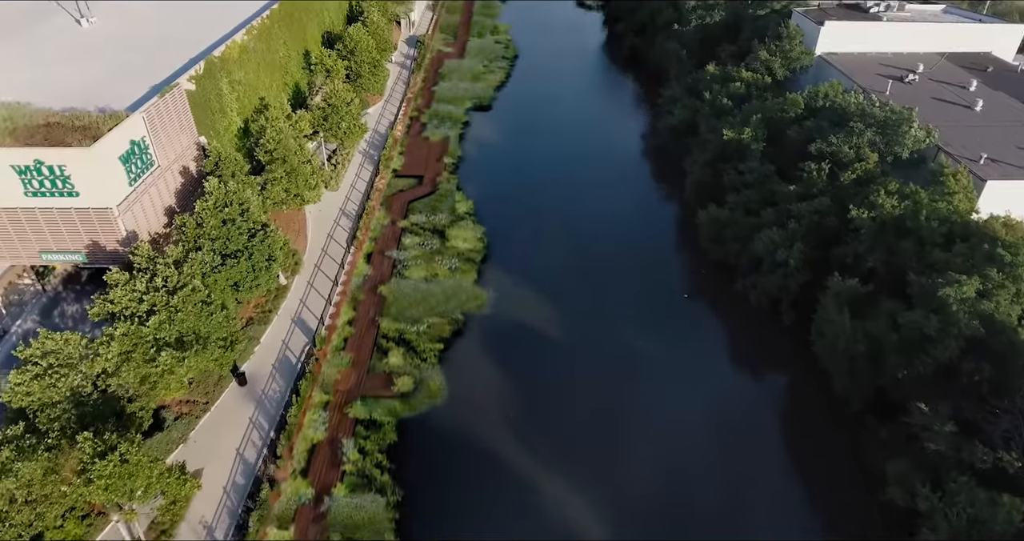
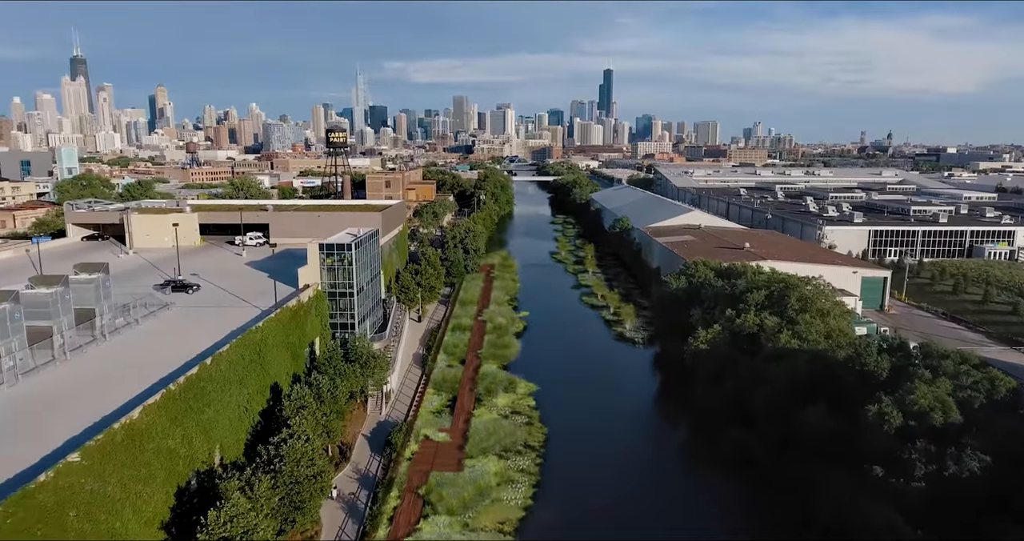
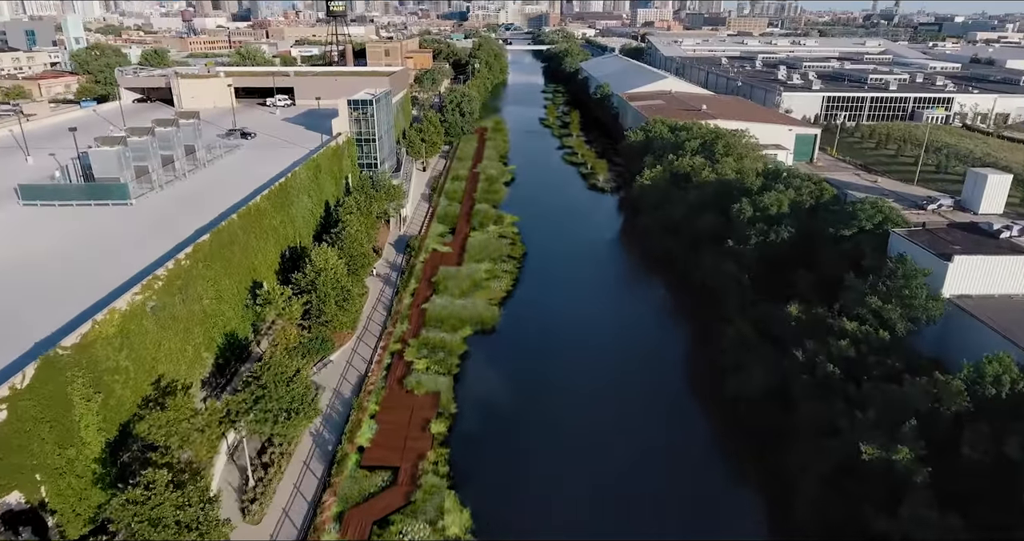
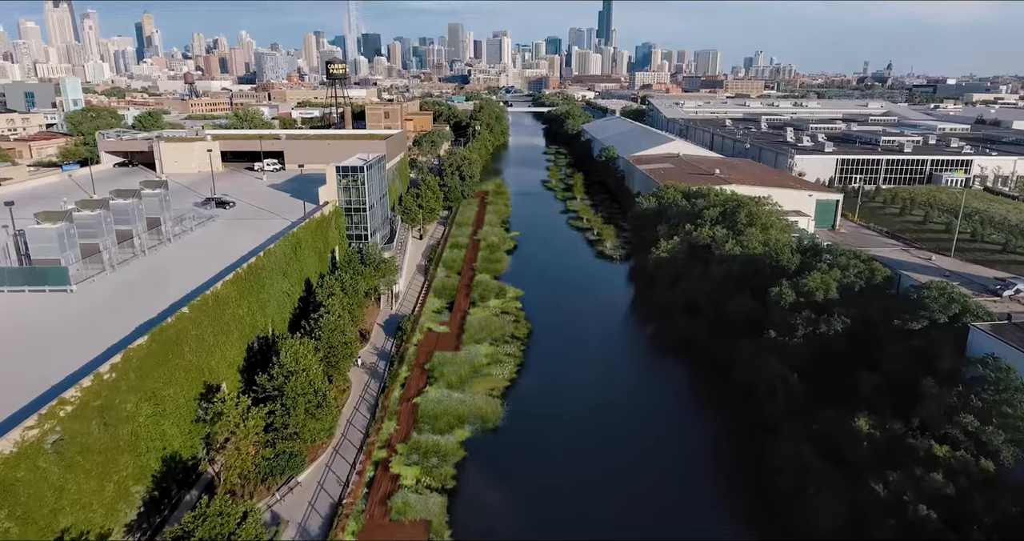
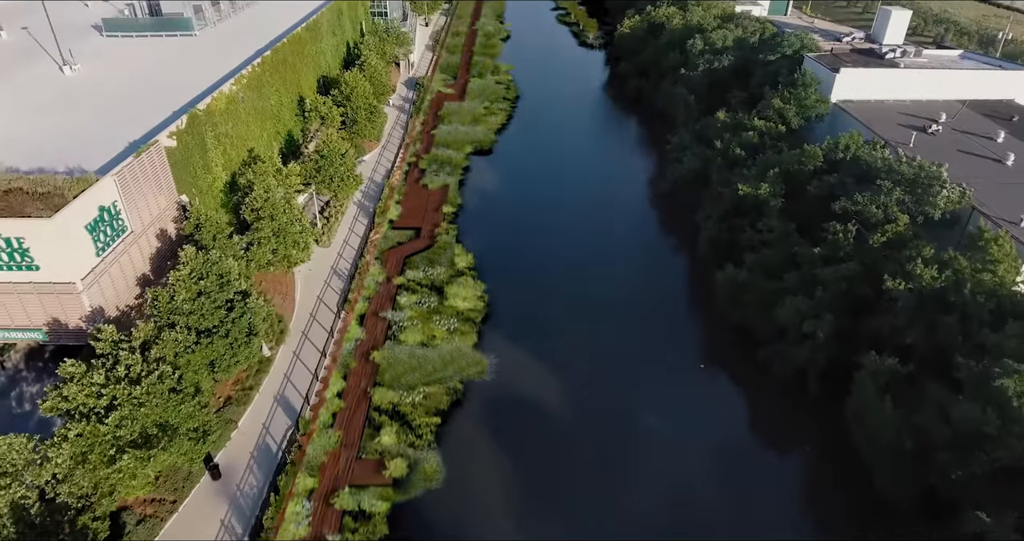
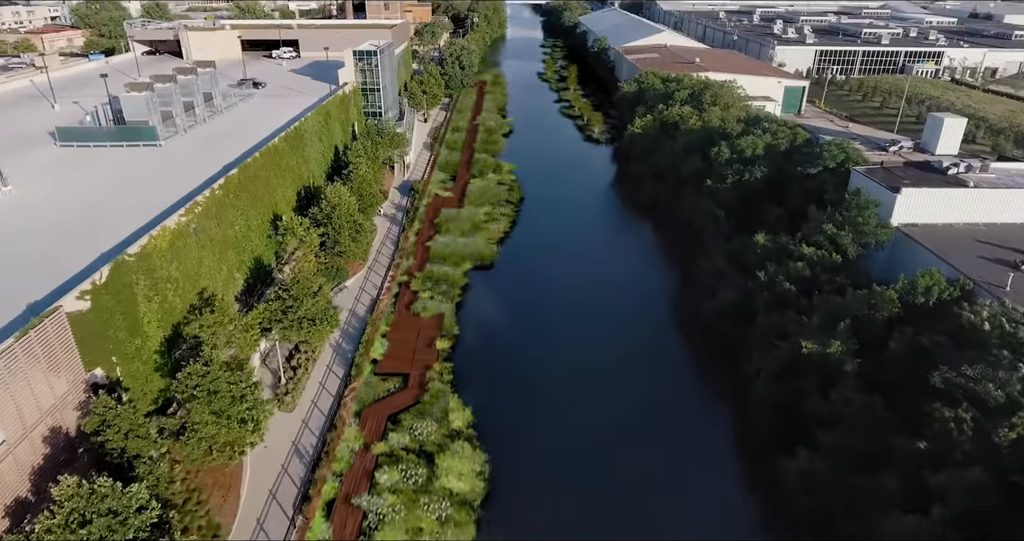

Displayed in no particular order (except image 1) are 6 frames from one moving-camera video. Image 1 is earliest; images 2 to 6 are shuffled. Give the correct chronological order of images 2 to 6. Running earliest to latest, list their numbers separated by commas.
5, 6, 3, 4, 2
